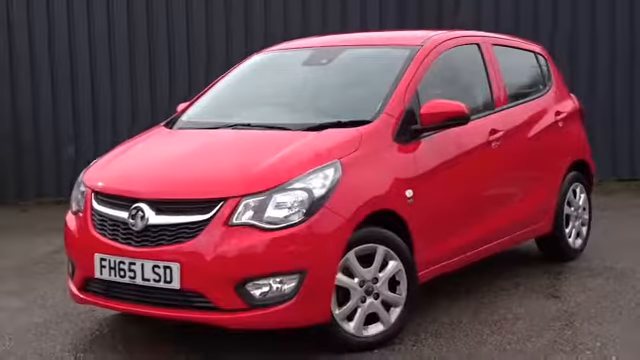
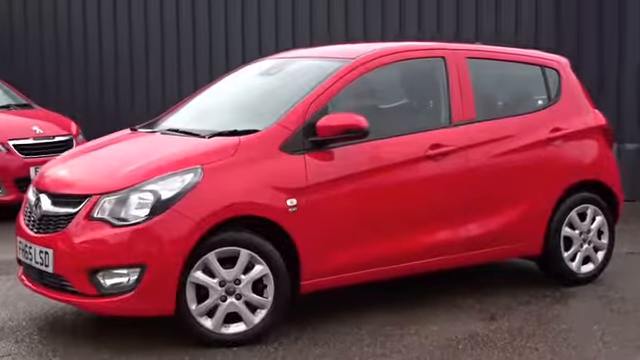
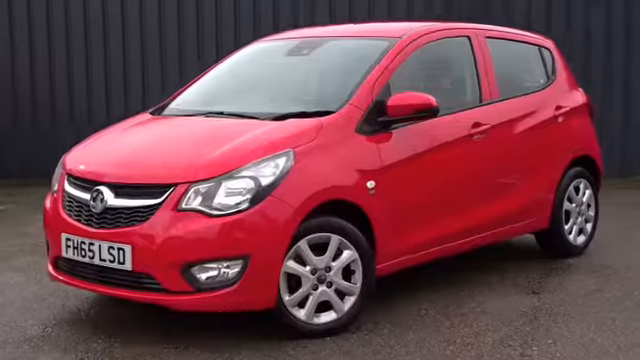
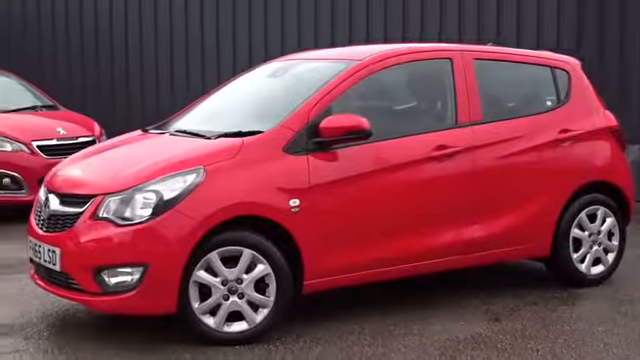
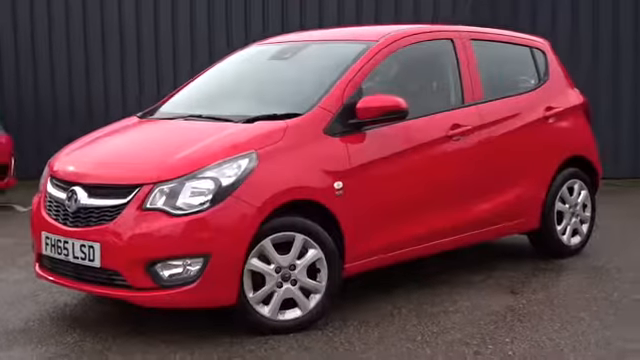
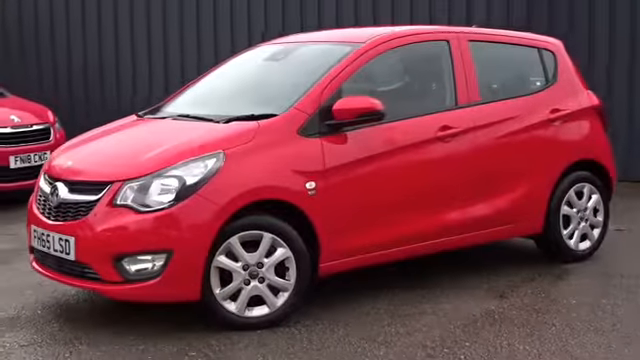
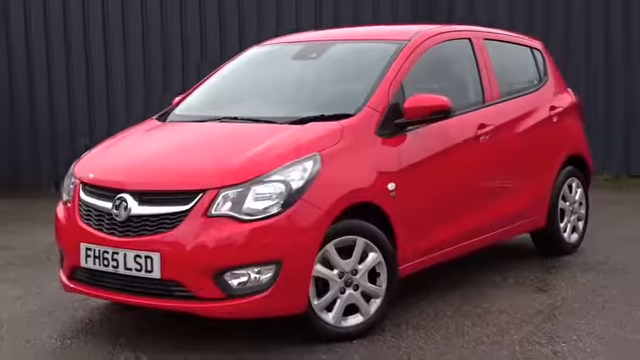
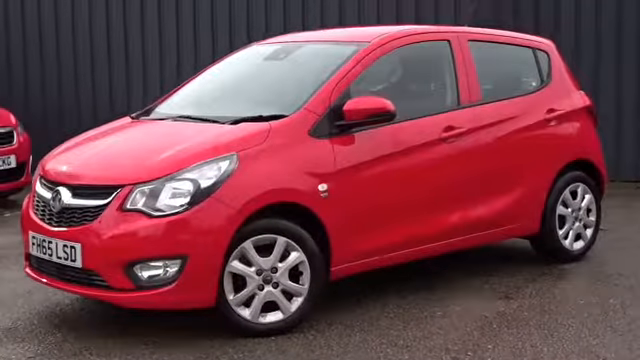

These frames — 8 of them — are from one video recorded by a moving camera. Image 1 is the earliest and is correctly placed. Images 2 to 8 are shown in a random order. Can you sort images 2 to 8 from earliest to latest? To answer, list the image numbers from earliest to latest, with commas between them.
7, 3, 5, 8, 6, 2, 4
